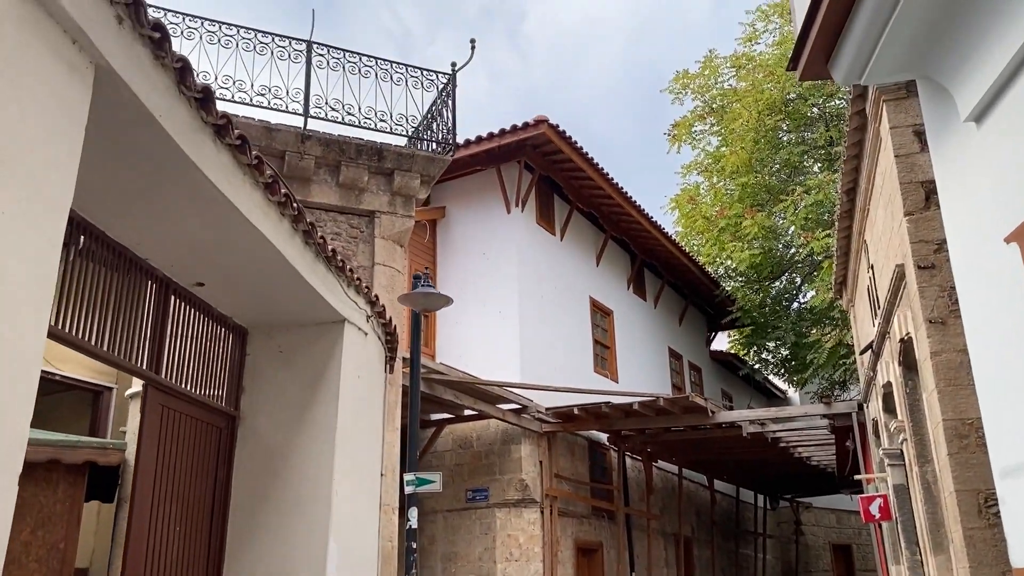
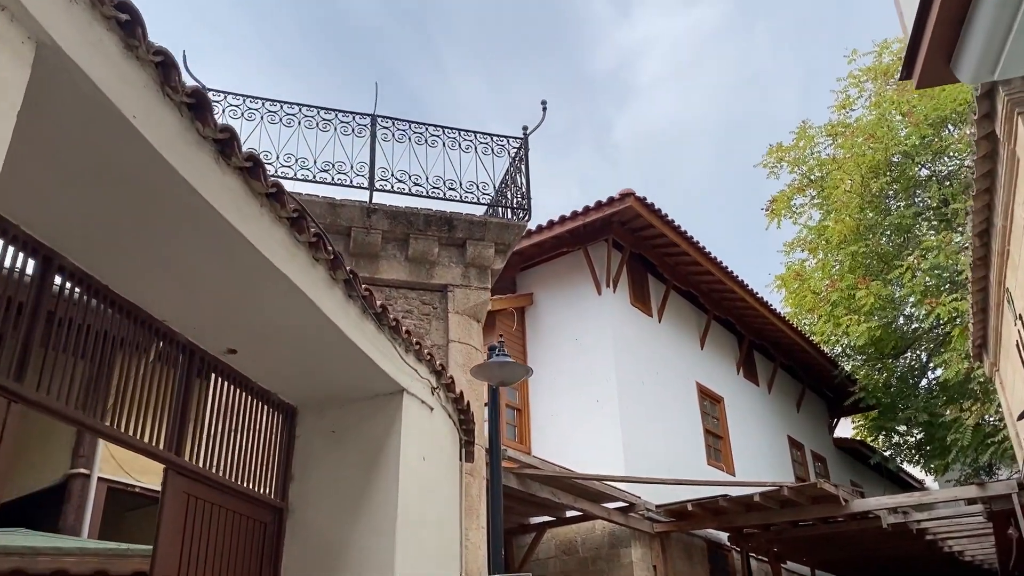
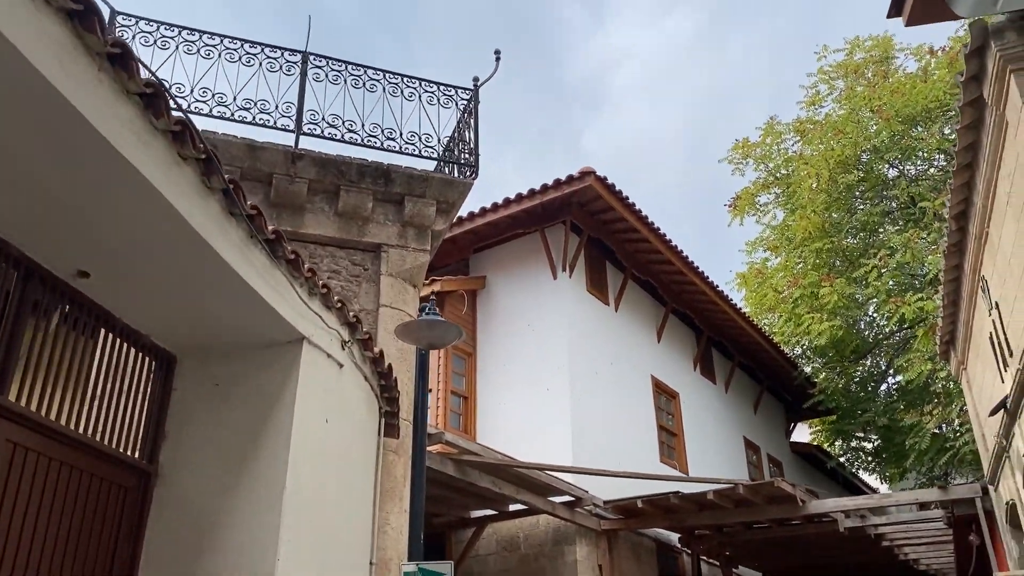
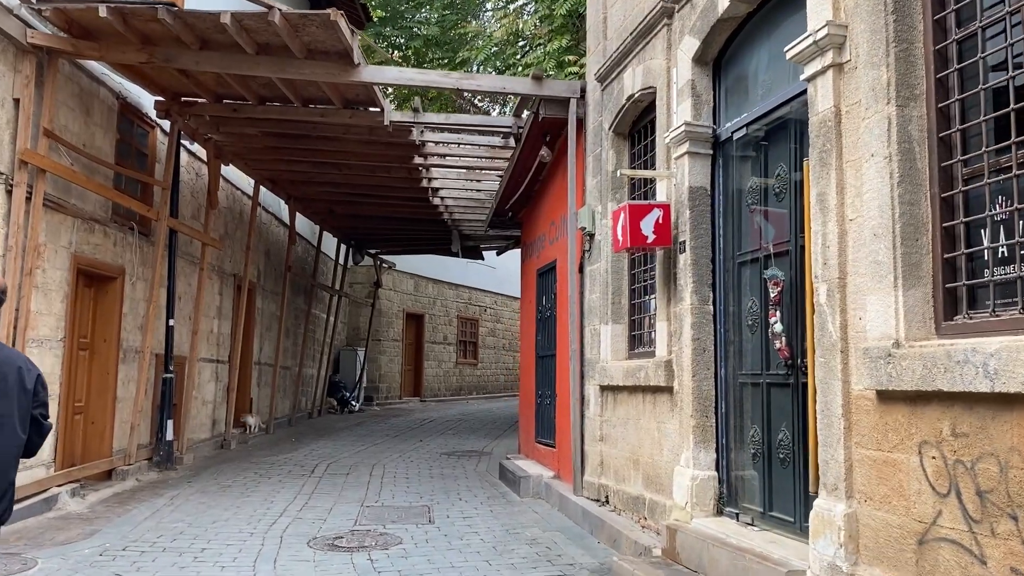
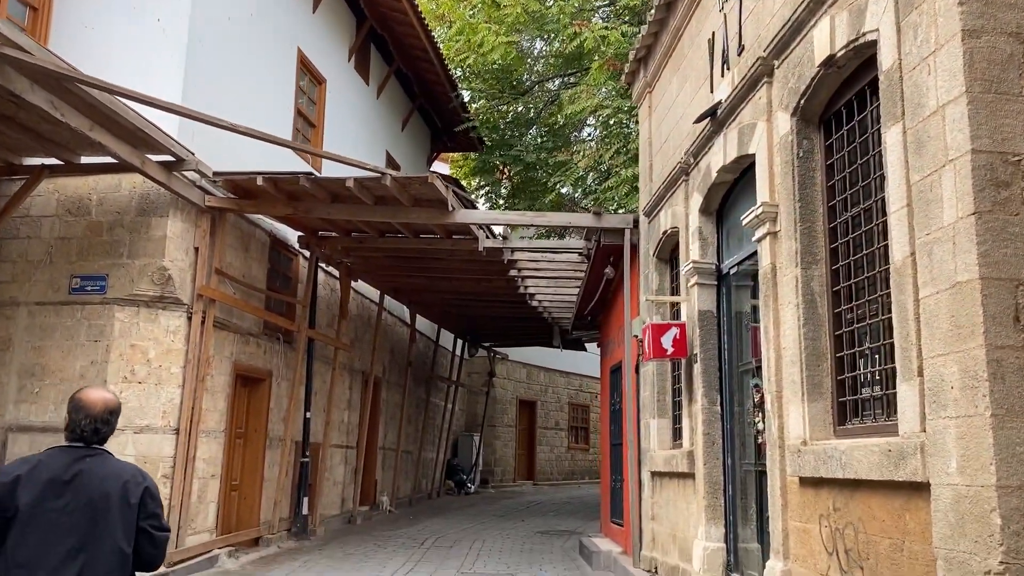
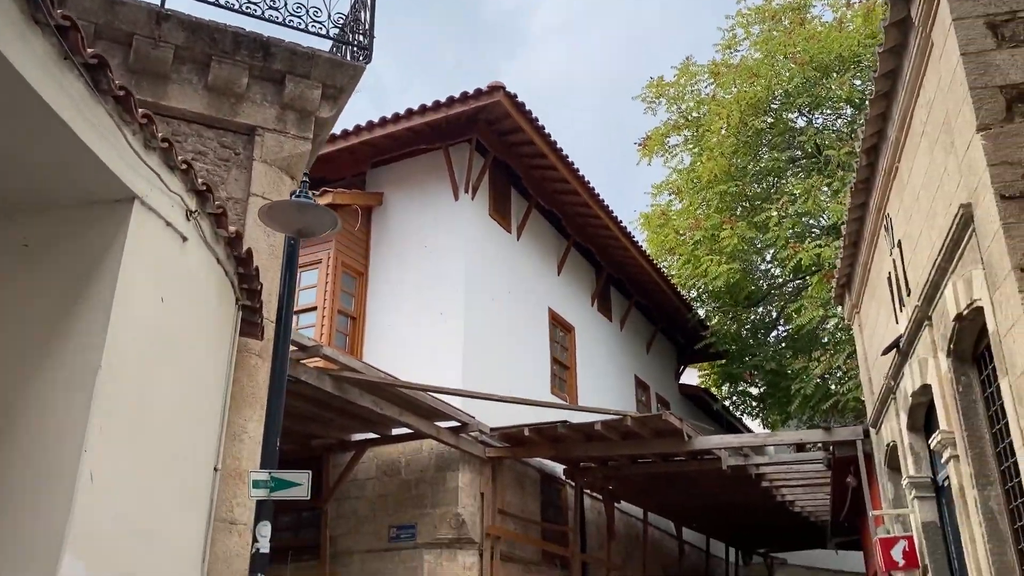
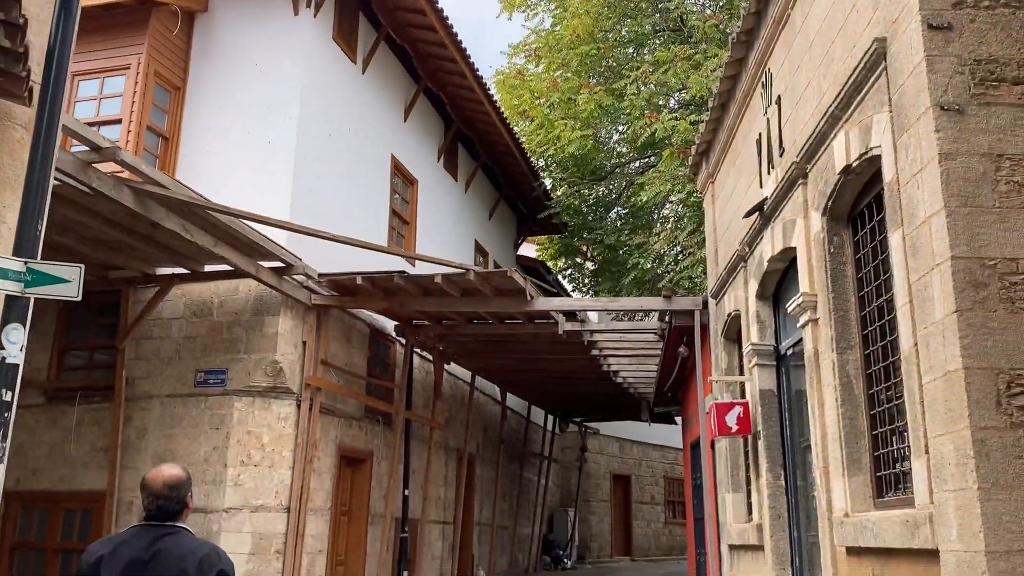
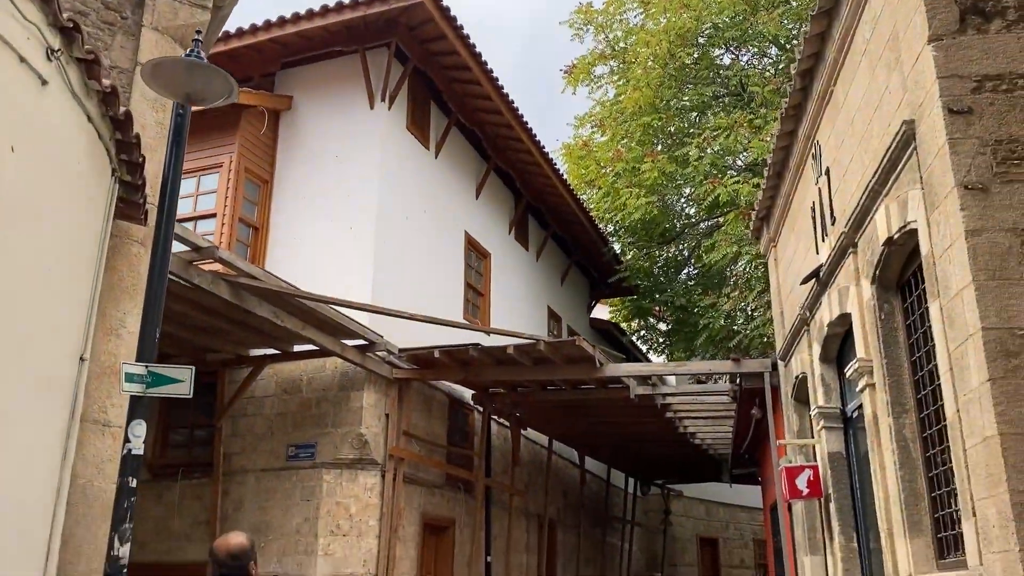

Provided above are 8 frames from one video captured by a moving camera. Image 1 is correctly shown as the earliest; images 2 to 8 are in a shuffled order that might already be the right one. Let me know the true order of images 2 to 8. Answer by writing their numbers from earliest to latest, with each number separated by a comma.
2, 3, 6, 8, 7, 5, 4
